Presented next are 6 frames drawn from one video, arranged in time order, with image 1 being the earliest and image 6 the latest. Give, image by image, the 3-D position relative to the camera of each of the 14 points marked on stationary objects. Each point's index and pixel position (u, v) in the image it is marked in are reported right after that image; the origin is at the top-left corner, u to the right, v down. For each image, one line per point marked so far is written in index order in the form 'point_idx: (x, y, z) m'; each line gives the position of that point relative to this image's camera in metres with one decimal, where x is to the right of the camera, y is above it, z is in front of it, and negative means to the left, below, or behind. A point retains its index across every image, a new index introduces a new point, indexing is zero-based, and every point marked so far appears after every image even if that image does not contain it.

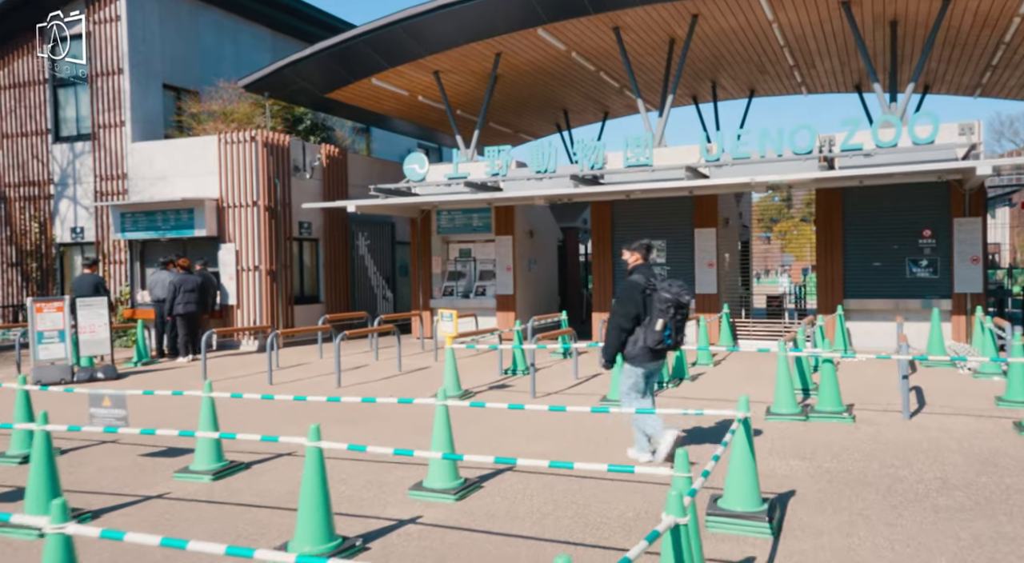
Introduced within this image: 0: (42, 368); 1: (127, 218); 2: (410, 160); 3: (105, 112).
0: (-7.4, -1.3, +13.6) m
1: (-7.9, +1.3, +17.9) m
2: (-1.8, +2.2, +16.1) m
3: (-8.8, +3.7, +18.7) m
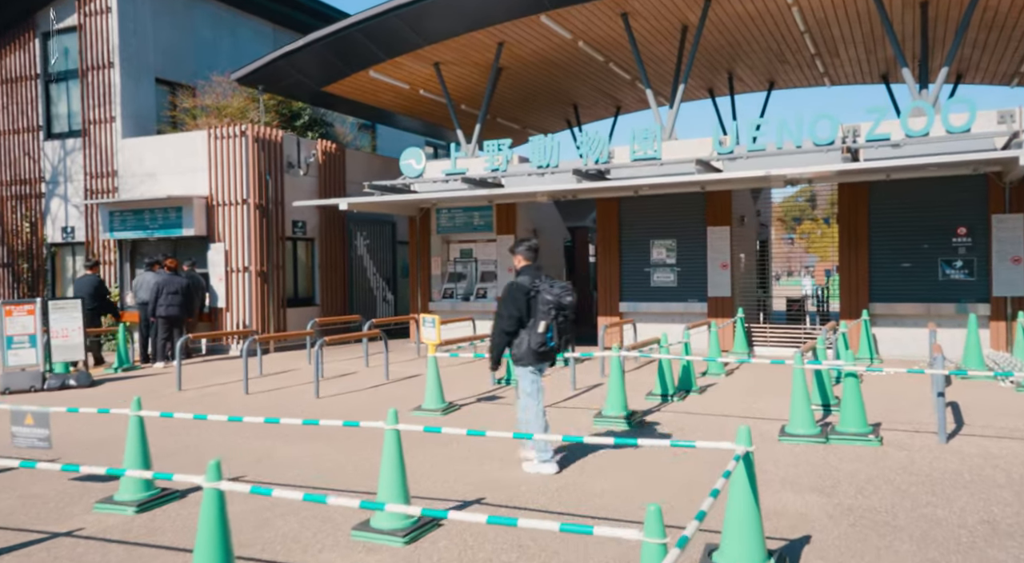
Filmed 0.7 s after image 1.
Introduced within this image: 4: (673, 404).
0: (-7.5, -1.3, +12.9) m
1: (-7.8, +1.3, +17.2) m
2: (-1.8, +2.2, +15.2) m
3: (-8.7, +3.6, +18.0) m
4: (+1.7, -1.3, +9.2) m
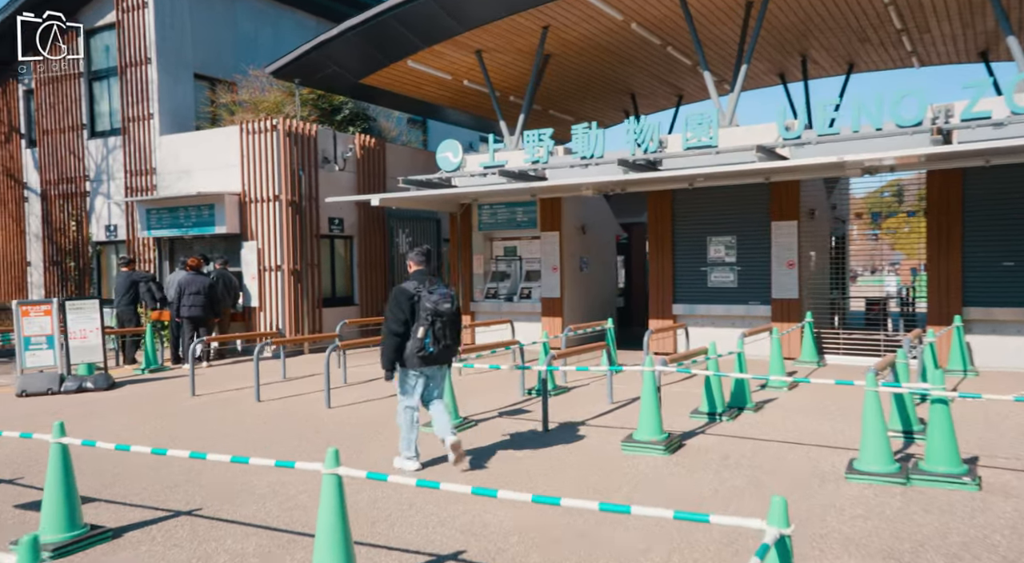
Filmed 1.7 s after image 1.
0: (-6.9, -1.4, +12.3) m
1: (-6.9, +1.3, +16.6) m
2: (-1.1, +2.2, +14.1) m
3: (-7.7, +3.6, +17.5) m
4: (+1.9, -1.3, +7.9) m
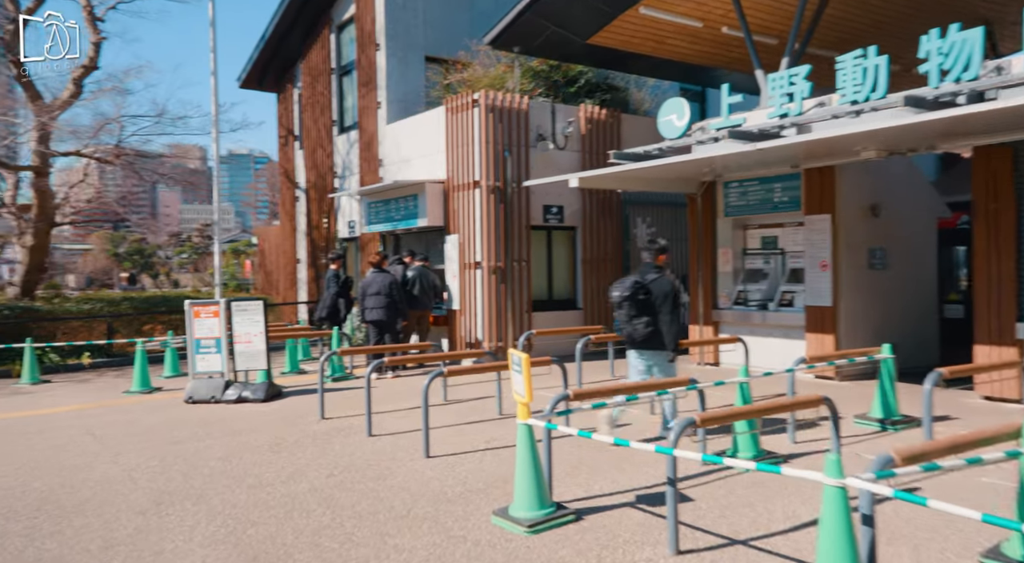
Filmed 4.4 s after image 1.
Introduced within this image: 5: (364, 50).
0: (-4.2, -1.3, +11.2) m
1: (-2.5, +1.3, +15.2) m
2: (+2.0, +2.2, +10.7) m
3: (-2.8, +3.7, +16.3) m
4: (+2.3, -1.3, +3.7) m
5: (-2.7, +4.3, +15.9) m
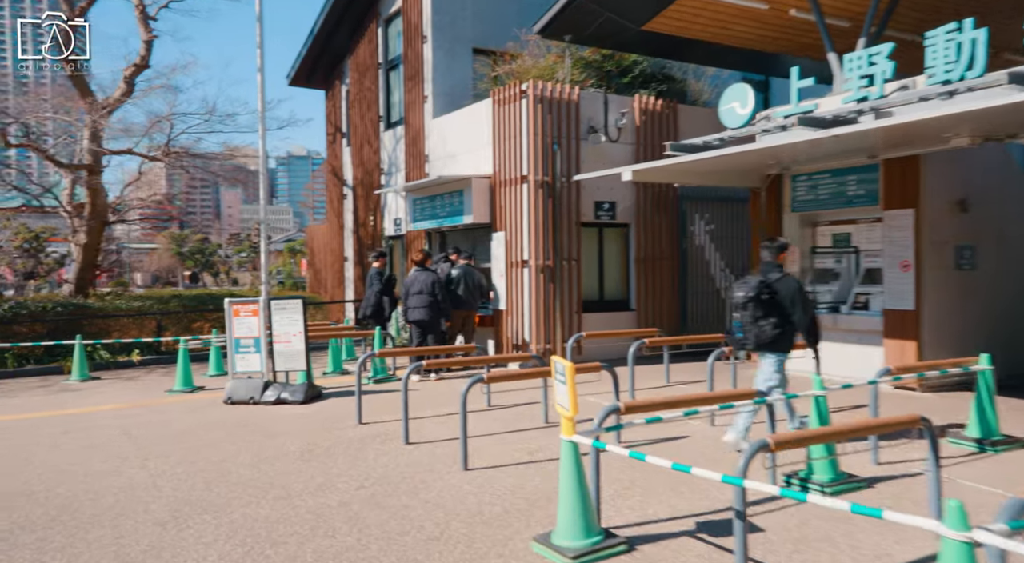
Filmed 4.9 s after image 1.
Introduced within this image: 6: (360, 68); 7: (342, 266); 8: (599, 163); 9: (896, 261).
0: (-3.6, -1.3, +10.9) m
1: (-1.7, +1.3, +14.7) m
2: (+2.6, +2.2, +10.0) m
3: (-1.9, +3.7, +15.9) m
4: (+2.5, -1.3, +3.0) m
5: (-1.8, +4.3, +15.5) m
6: (-3.5, +4.8, +19.5) m
7: (-4.1, +0.3, +20.5) m
8: (+1.3, +1.8, +12.6) m
9: (+4.3, +0.2, +9.6) m
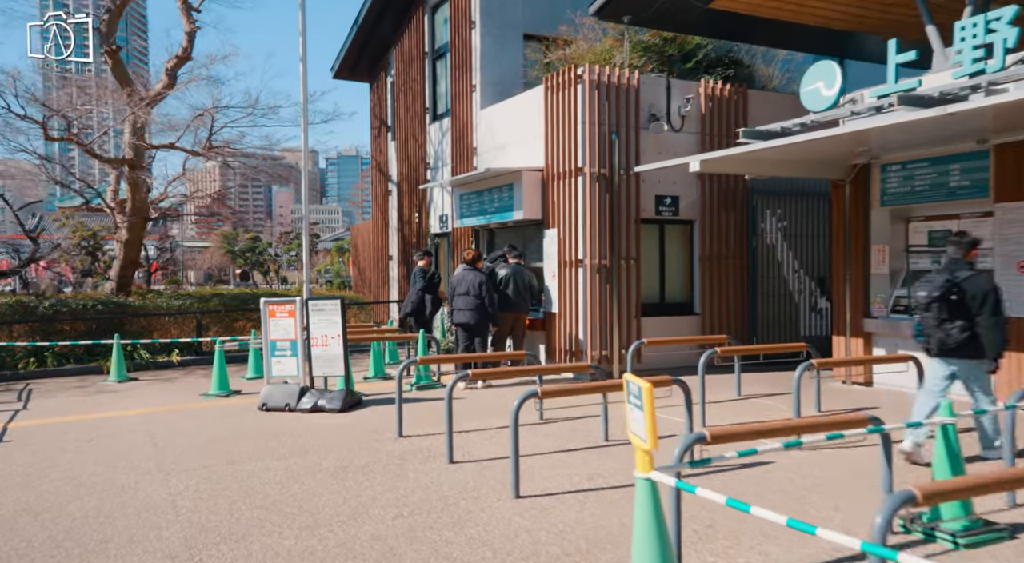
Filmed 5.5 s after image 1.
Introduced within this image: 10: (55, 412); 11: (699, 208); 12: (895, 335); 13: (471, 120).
0: (-2.9, -1.3, +10.2) m
1: (-0.8, +1.3, +14.0) m
2: (+3.1, +2.2, +9.0) m
3: (-1.0, +3.7, +15.2) m
4: (+2.7, -1.4, +2.1) m
5: (-0.9, +4.3, +14.7) m
6: (-2.3, +4.9, +18.8) m
7: (-2.9, +0.4, +19.9) m
8: (+2.0, +1.8, +11.7) m
9: (+4.9, +0.2, +8.6) m
10: (-5.4, -1.6, +10.1) m
11: (+2.6, +1.0, +11.9) m
12: (+4.3, -0.6, +9.7) m
13: (-0.7, +2.8, +14.8) m
